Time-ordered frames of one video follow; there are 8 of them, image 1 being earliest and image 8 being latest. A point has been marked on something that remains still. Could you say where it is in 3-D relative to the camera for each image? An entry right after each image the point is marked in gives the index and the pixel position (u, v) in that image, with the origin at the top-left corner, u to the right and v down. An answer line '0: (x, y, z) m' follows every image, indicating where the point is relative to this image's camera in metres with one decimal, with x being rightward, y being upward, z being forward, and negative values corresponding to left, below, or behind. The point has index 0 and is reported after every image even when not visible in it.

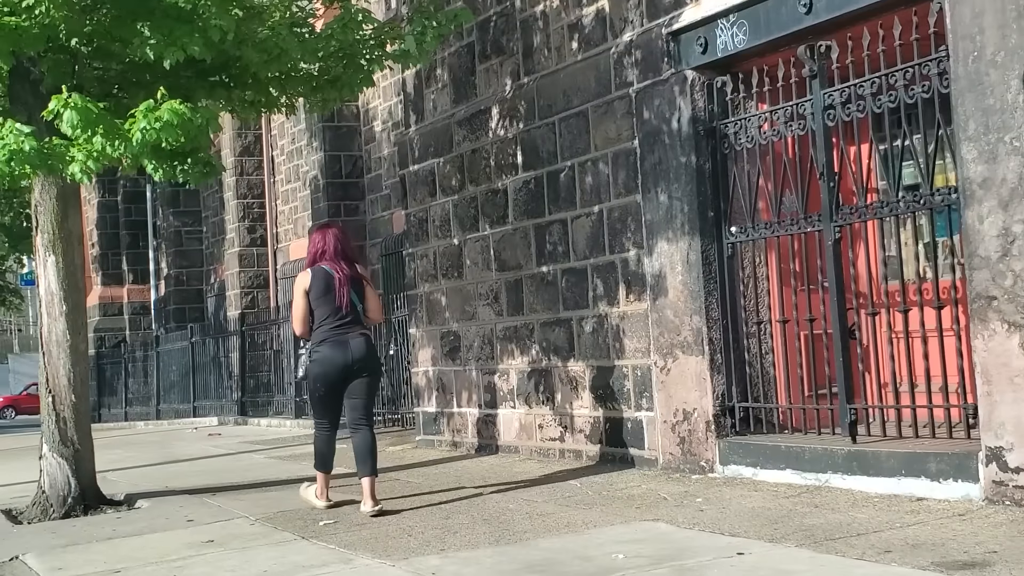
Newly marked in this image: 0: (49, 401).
0: (-3.1, -0.7, +8.1) m
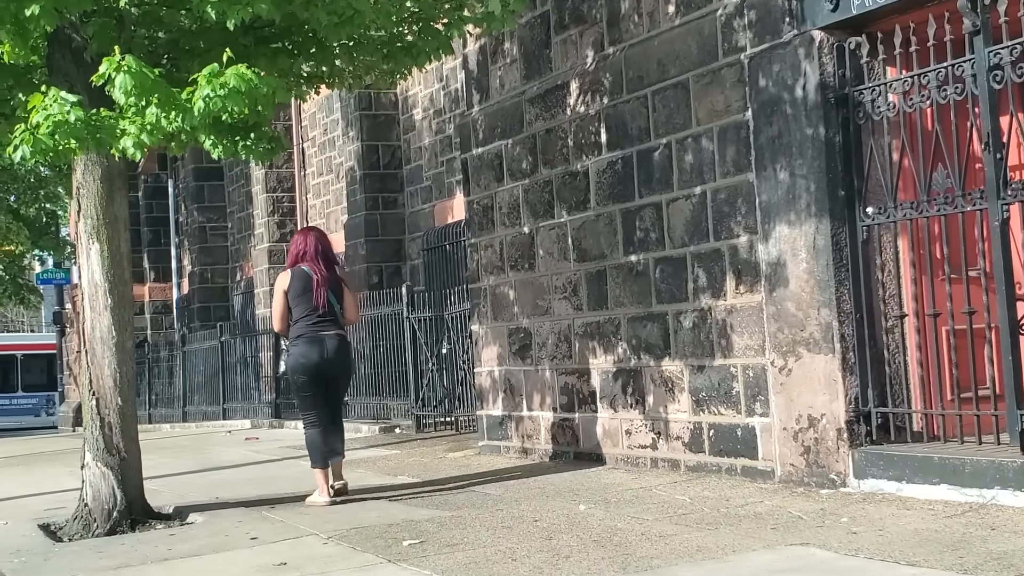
0: (-2.5, -0.7, +7.3) m
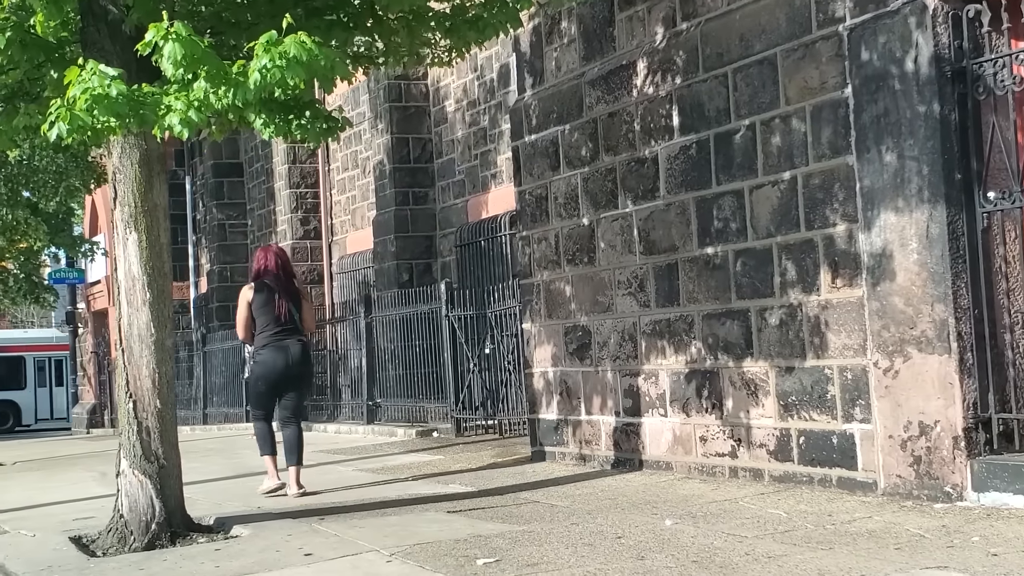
0: (-2.1, -0.7, +6.7) m
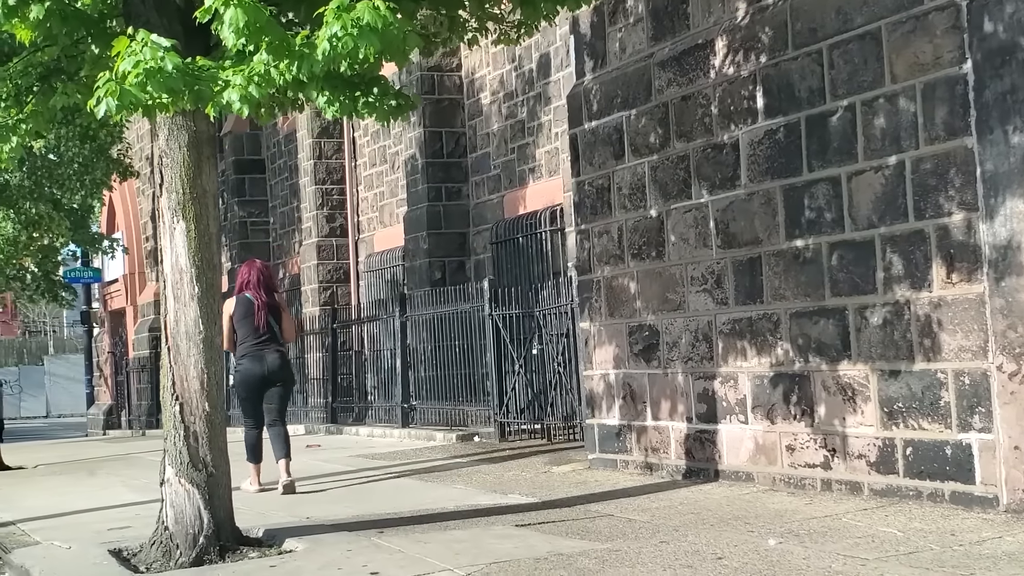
0: (-1.7, -0.6, +6.2) m
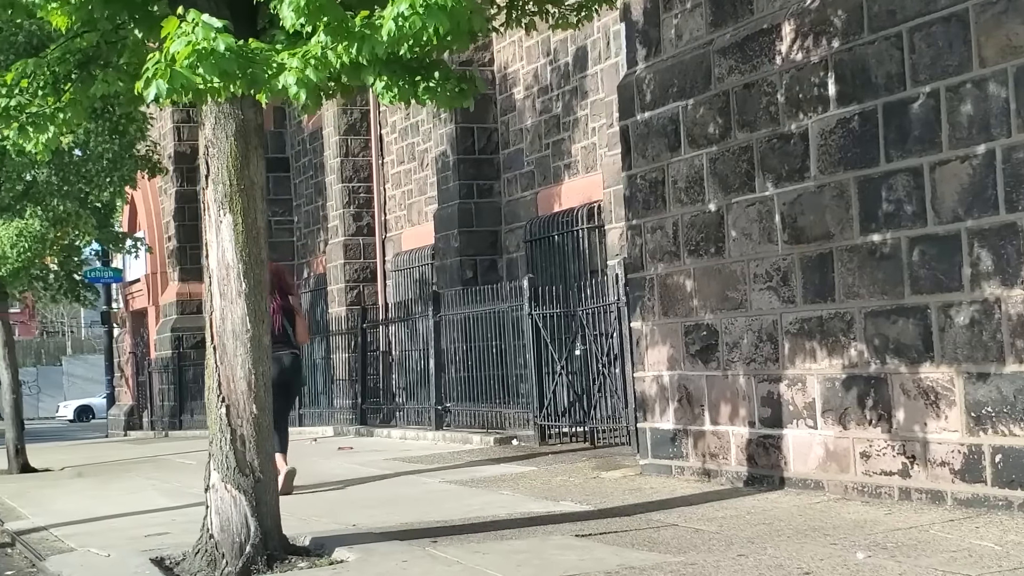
0: (-1.4, -0.6, +5.9) m
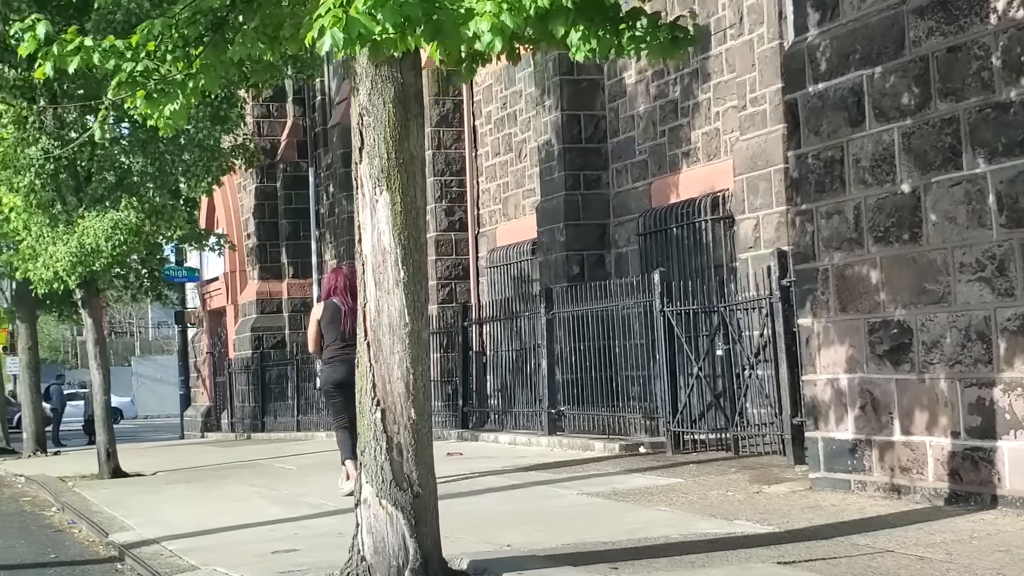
0: (-0.6, -0.6, +5.1) m
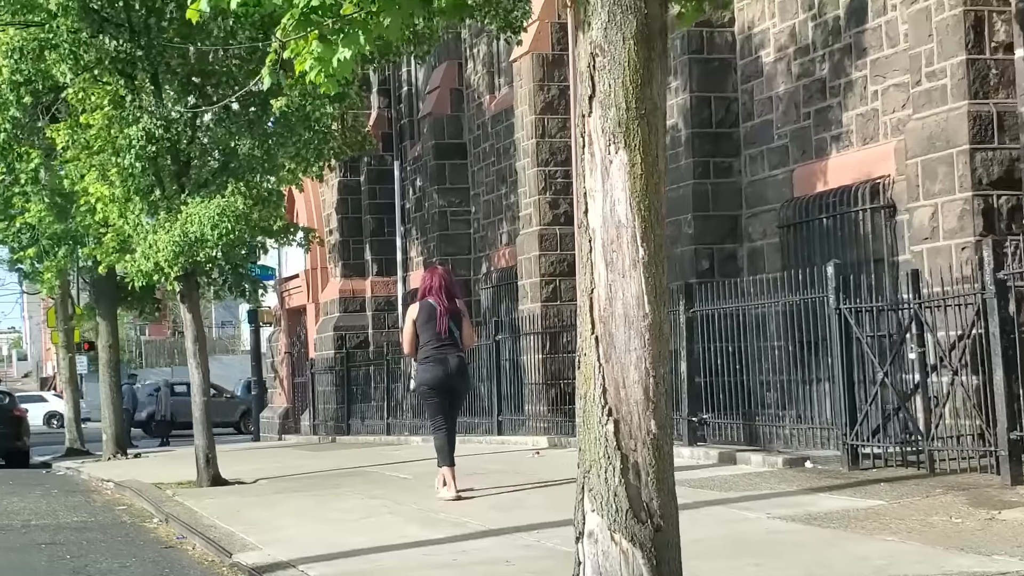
0: (+0.3, -0.5, +4.1) m
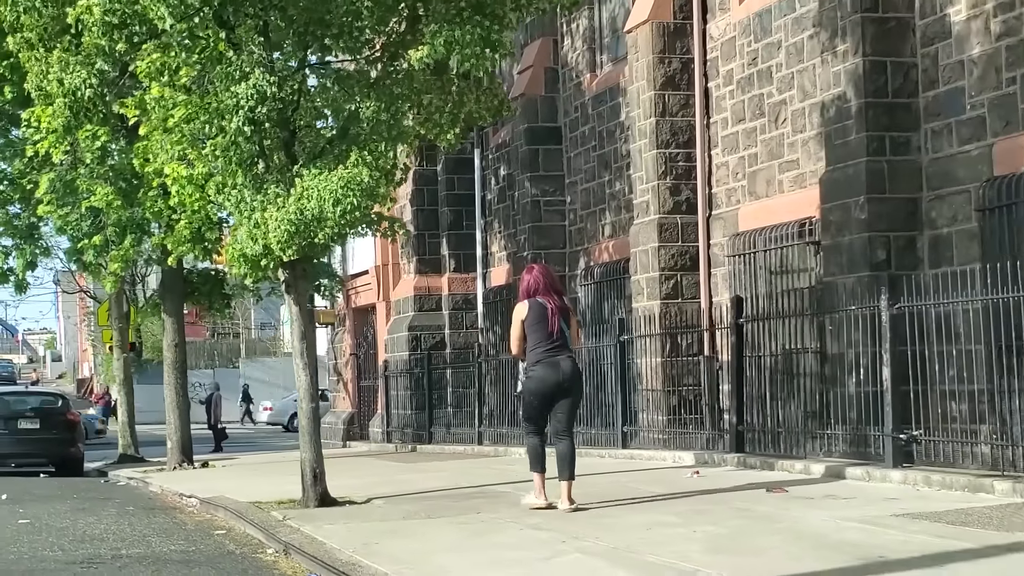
0: (+1.4, -0.4, +2.5) m
